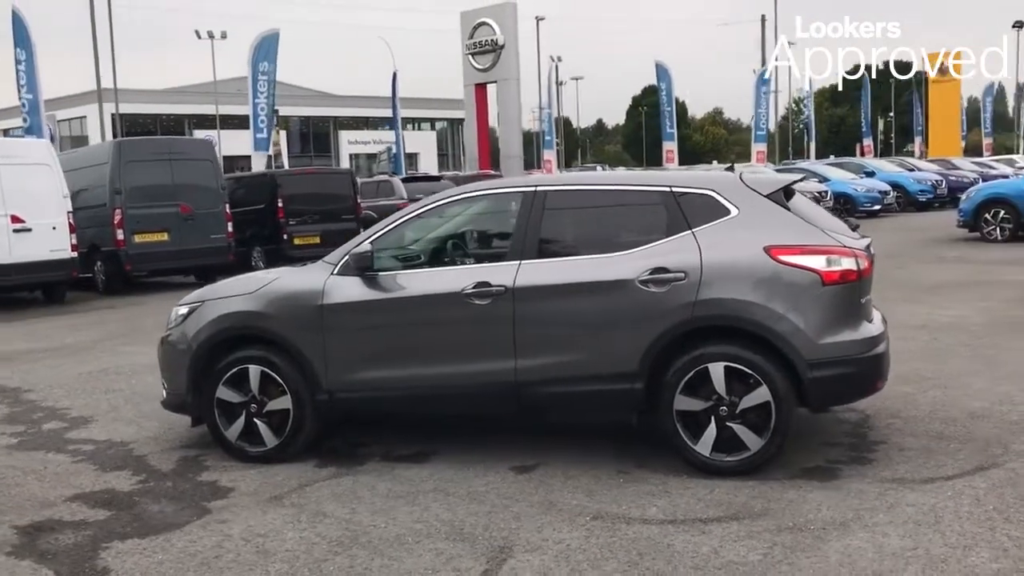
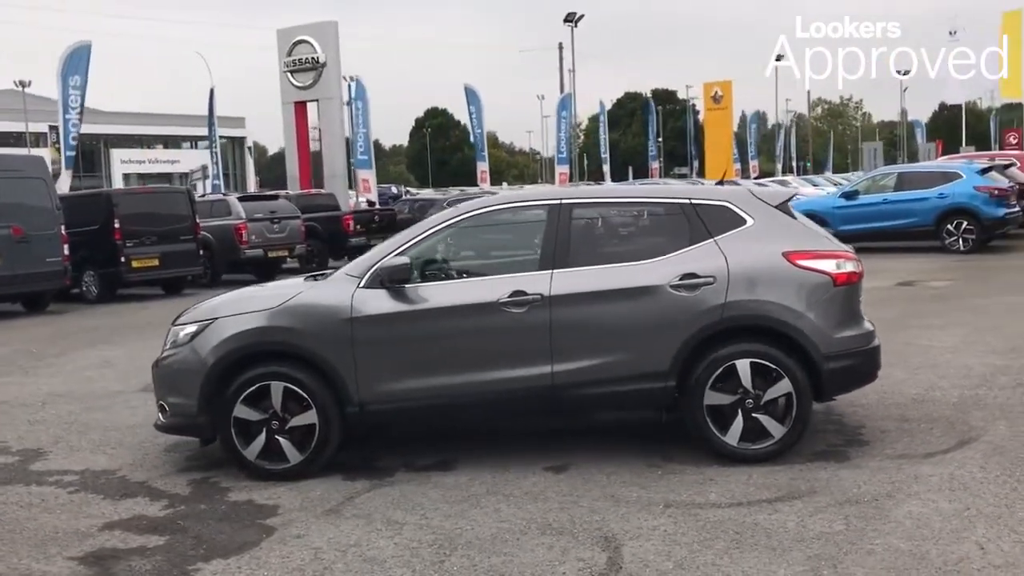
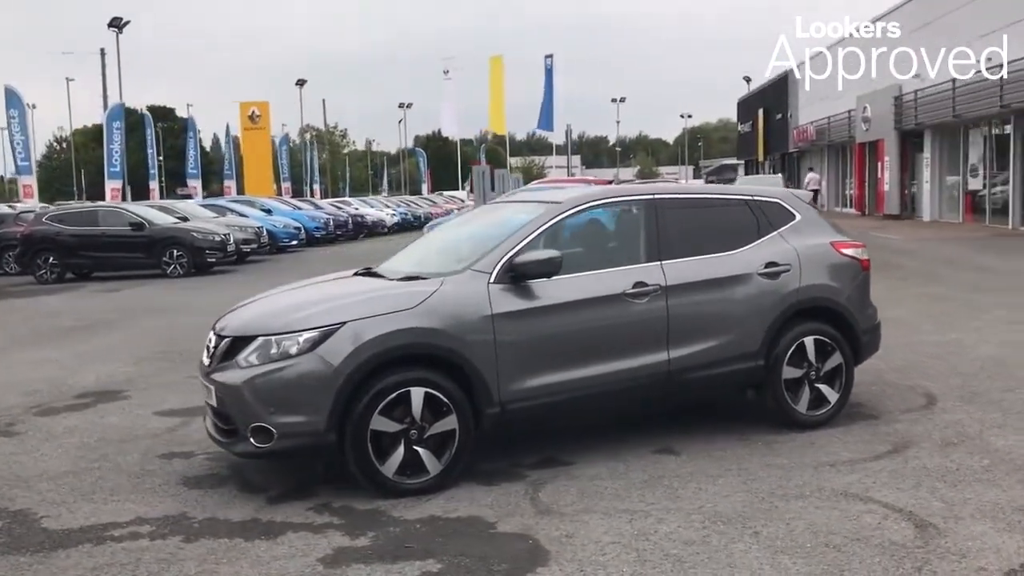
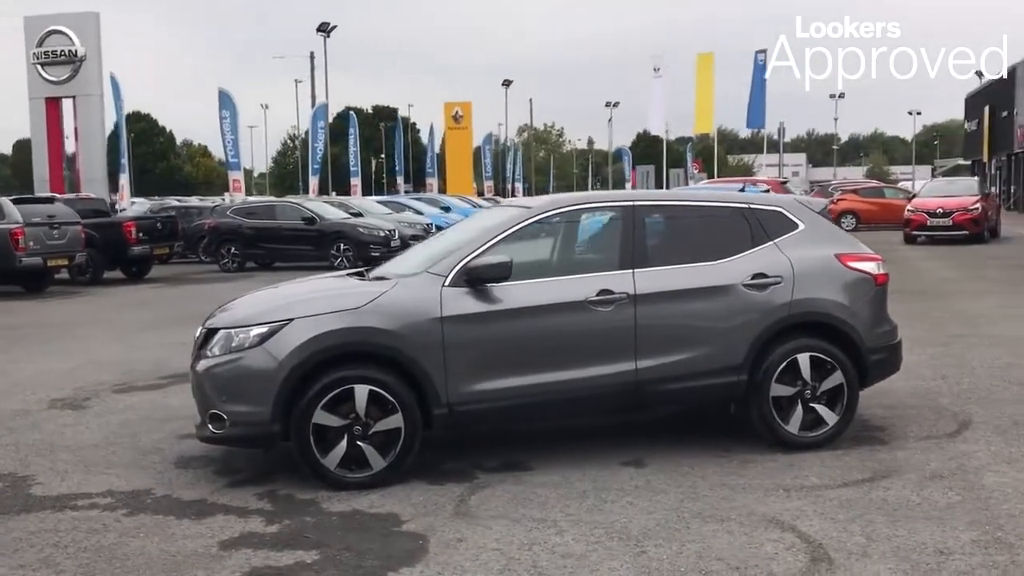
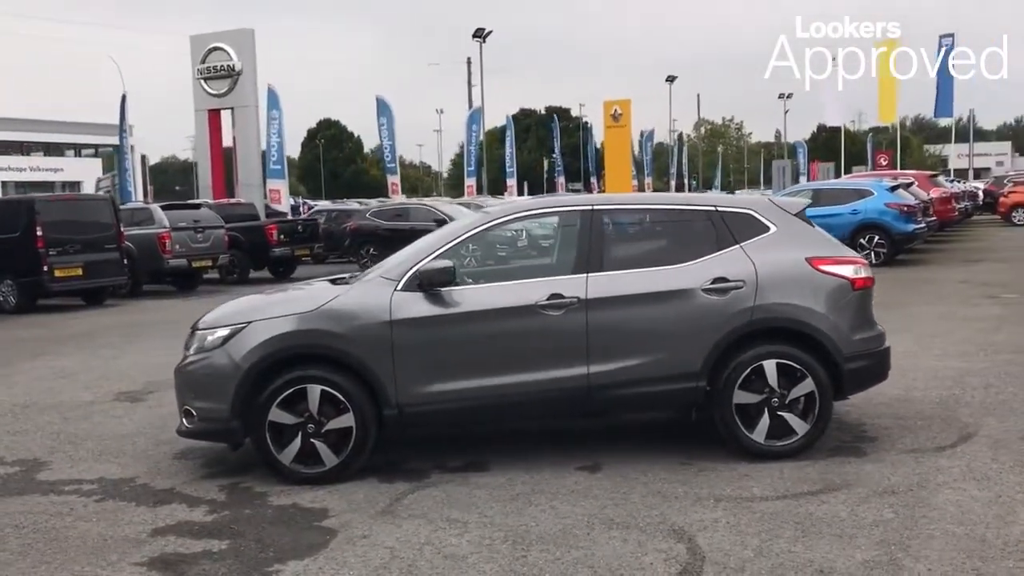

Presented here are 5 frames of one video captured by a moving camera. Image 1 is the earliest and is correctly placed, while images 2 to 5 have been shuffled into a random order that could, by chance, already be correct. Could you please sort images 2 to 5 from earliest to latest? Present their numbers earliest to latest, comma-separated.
2, 5, 4, 3
